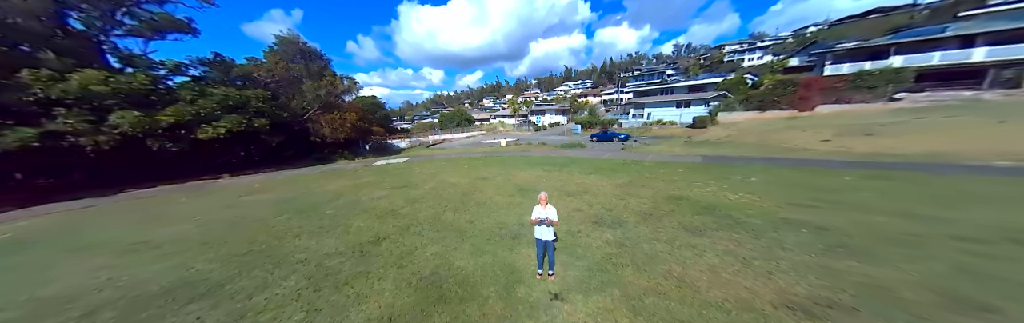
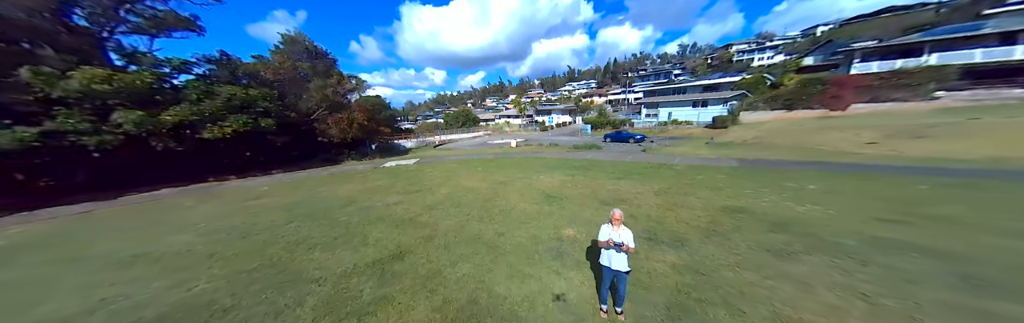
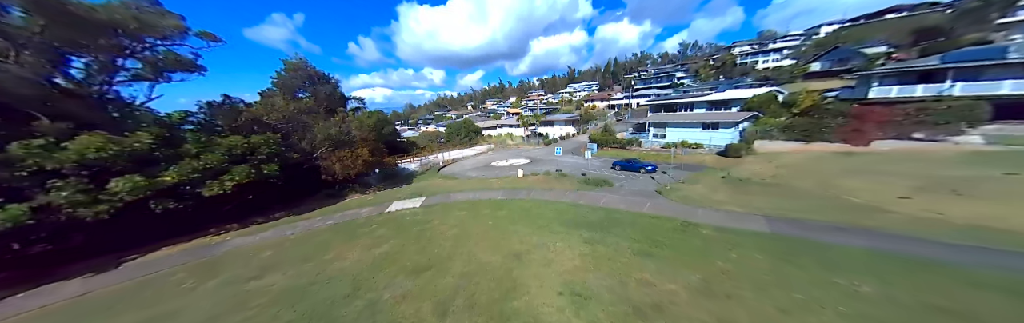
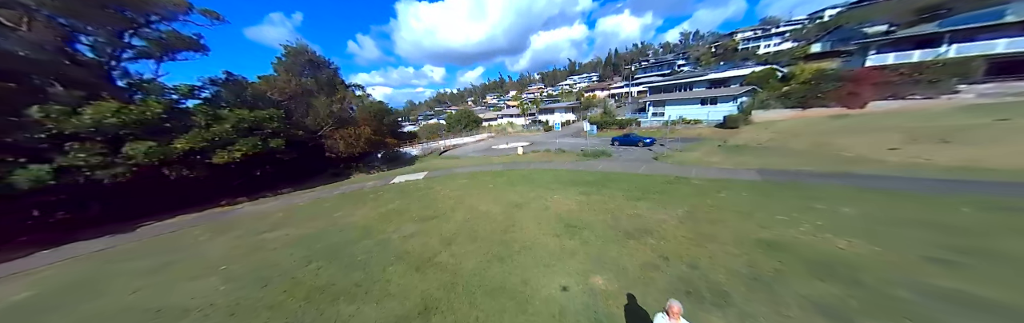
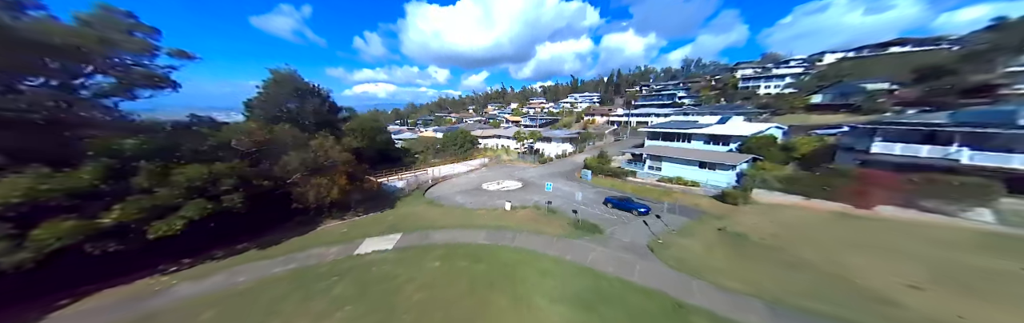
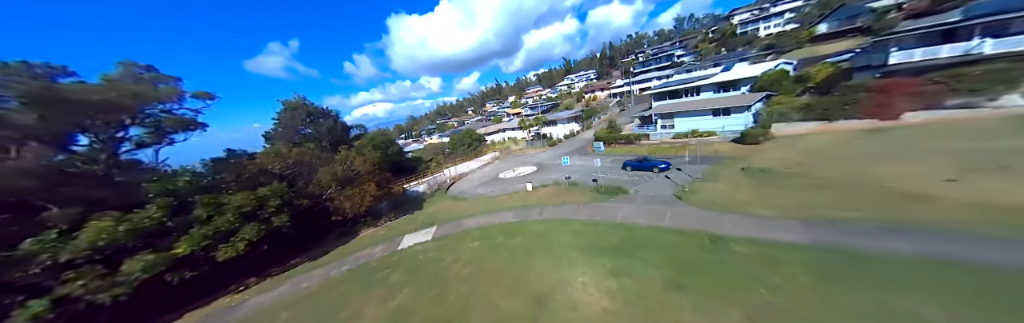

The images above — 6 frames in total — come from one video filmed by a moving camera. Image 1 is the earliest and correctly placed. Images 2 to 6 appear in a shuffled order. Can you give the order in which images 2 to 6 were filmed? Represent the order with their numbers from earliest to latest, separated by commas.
2, 4, 3, 6, 5
